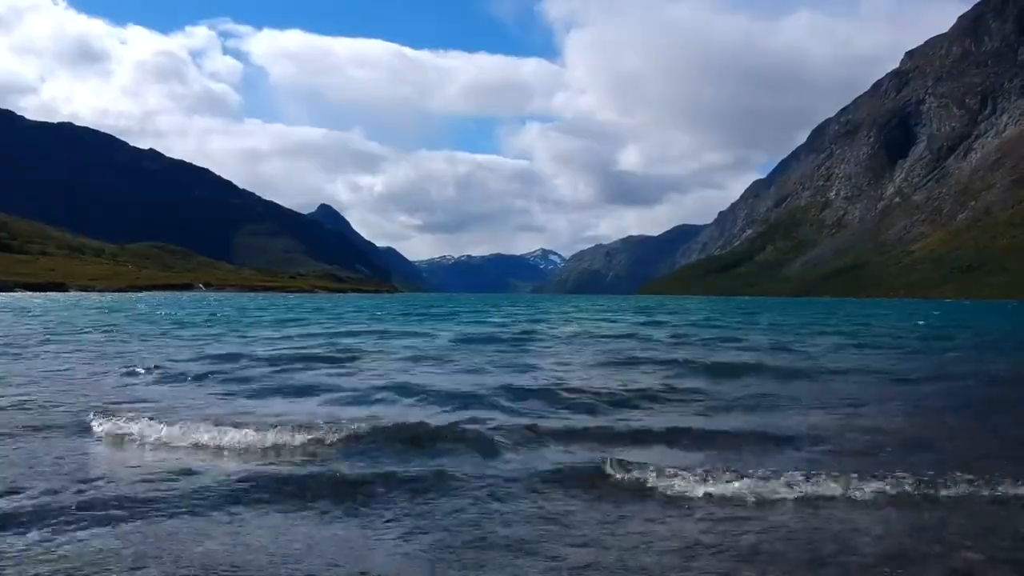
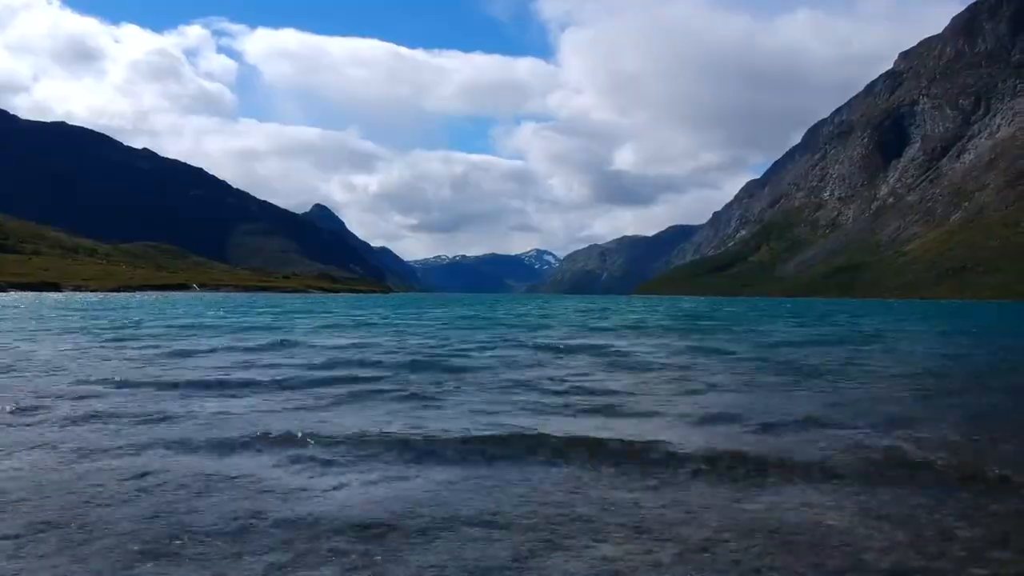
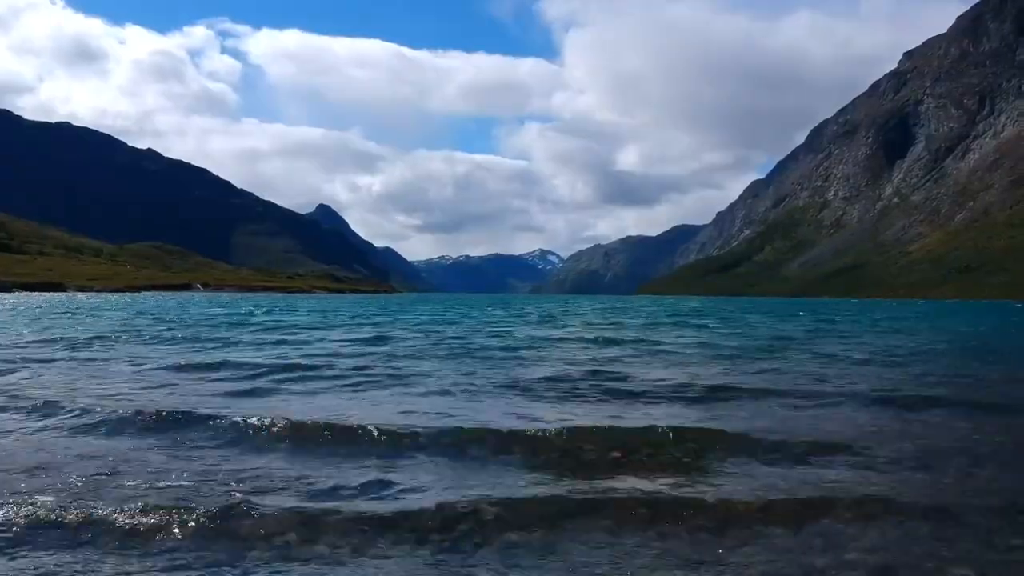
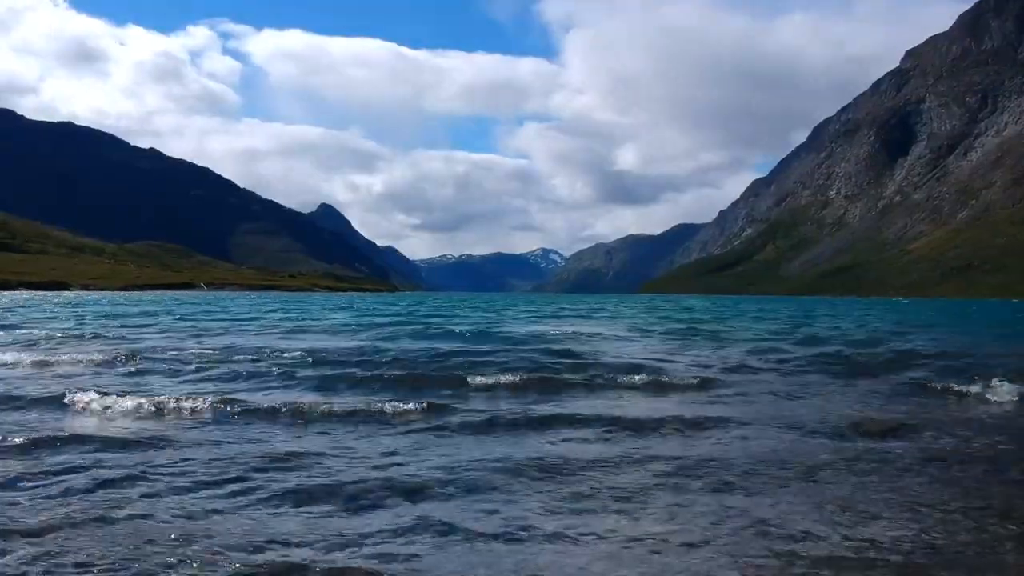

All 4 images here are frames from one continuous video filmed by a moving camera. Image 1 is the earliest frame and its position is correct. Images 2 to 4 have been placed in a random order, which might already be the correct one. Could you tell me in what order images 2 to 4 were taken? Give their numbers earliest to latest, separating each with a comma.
3, 2, 4
